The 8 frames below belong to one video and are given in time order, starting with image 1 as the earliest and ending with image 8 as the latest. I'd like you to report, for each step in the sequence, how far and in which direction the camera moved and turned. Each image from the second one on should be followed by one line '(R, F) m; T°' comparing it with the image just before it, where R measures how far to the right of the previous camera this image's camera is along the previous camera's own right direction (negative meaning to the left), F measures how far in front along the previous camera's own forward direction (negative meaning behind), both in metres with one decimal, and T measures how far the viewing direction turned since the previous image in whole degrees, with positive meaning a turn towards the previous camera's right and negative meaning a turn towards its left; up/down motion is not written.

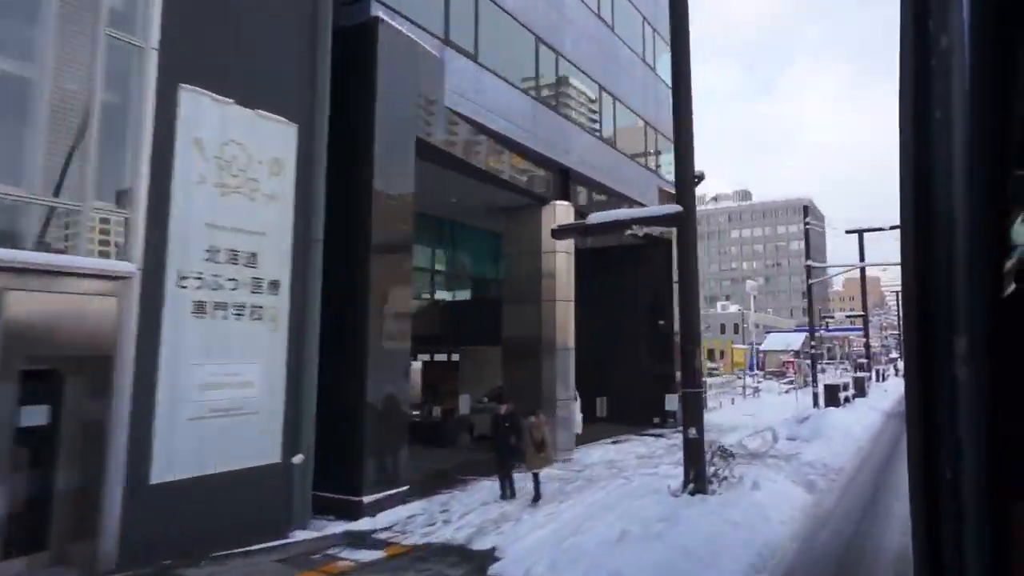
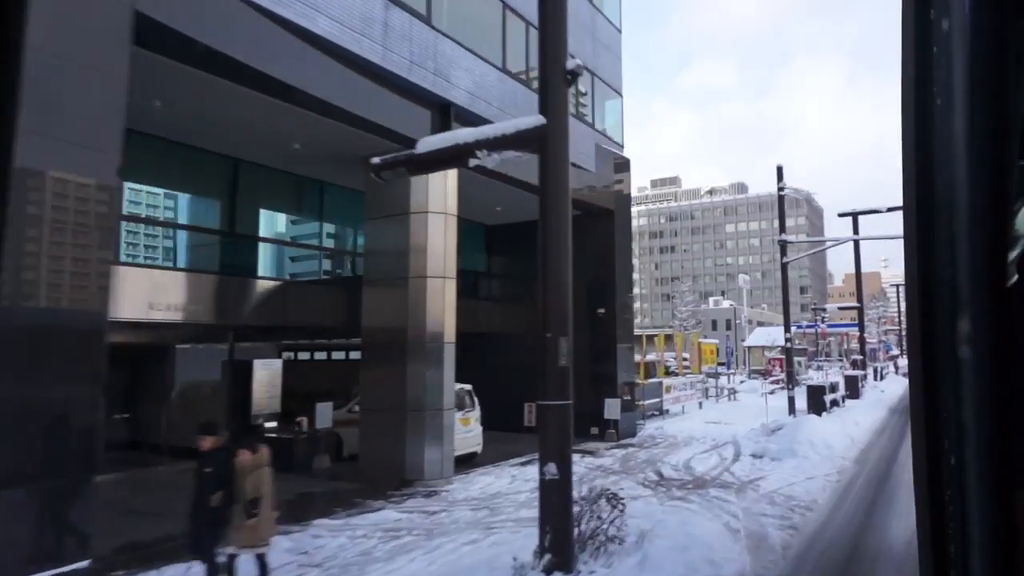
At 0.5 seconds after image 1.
(+2.1, +3.4) m; 0°
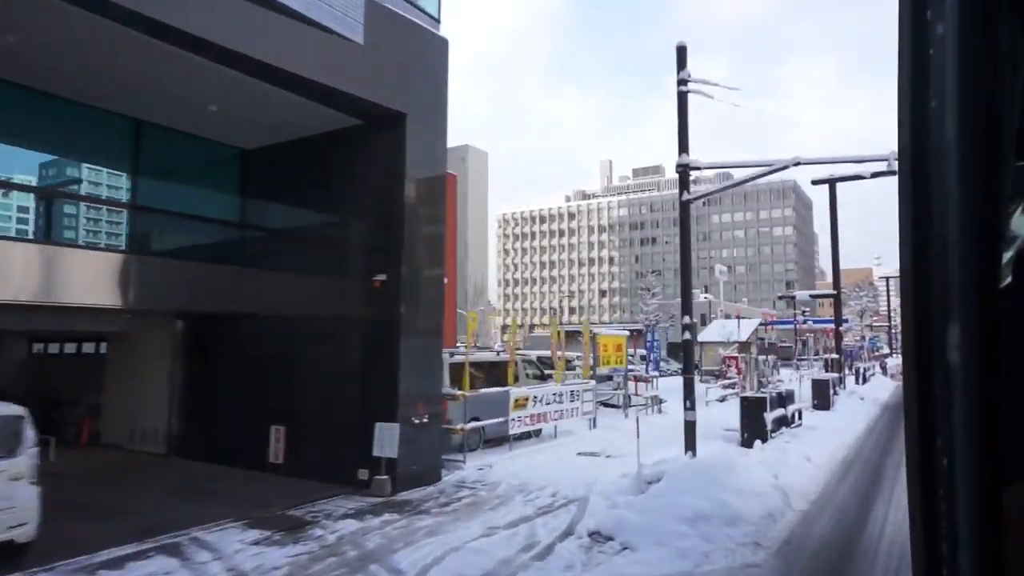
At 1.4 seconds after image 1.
(+3.5, +5.8) m; 0°
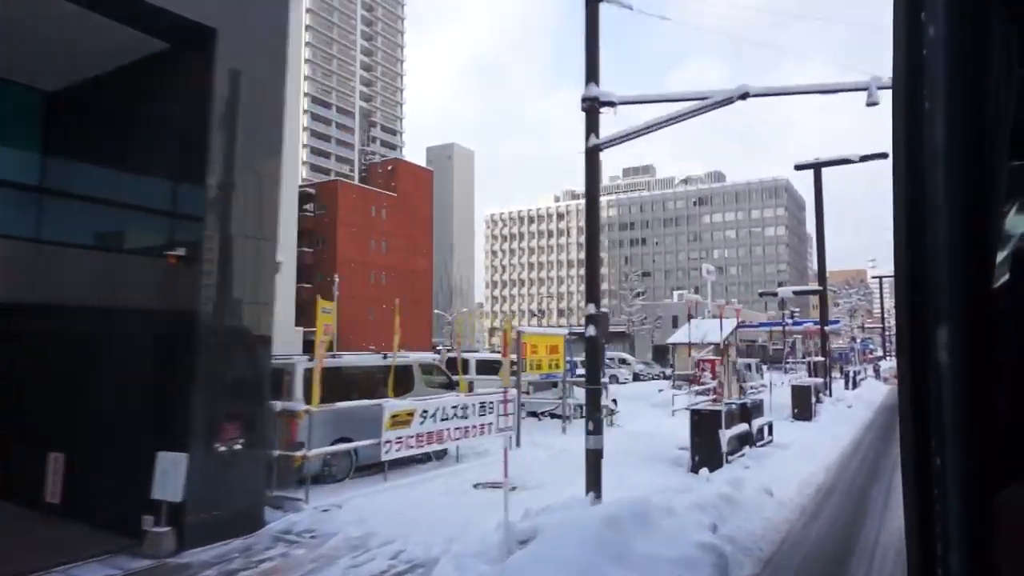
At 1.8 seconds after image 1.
(+1.4, +2.4) m; 0°
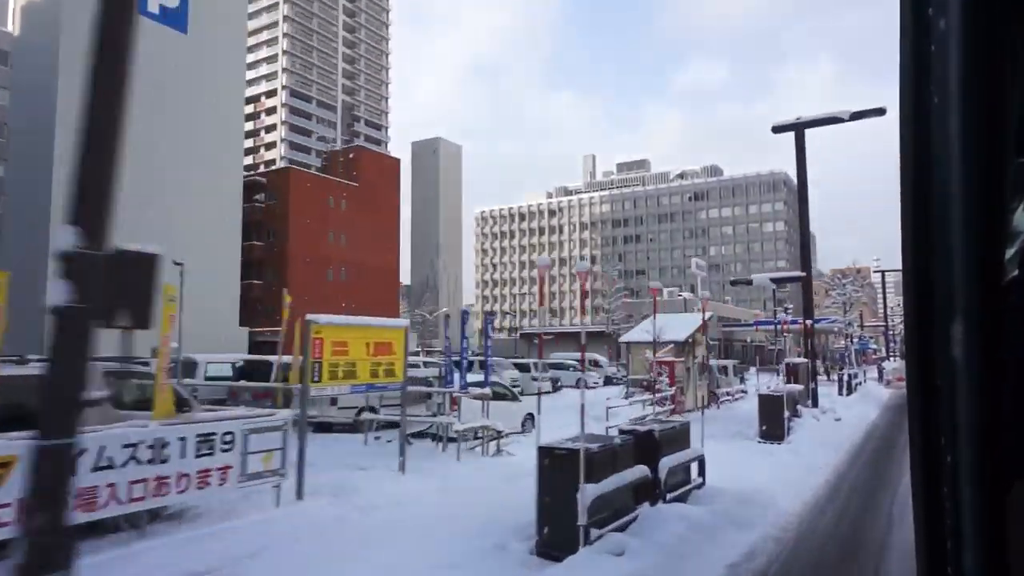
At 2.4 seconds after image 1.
(+2.2, +3.8) m; 0°
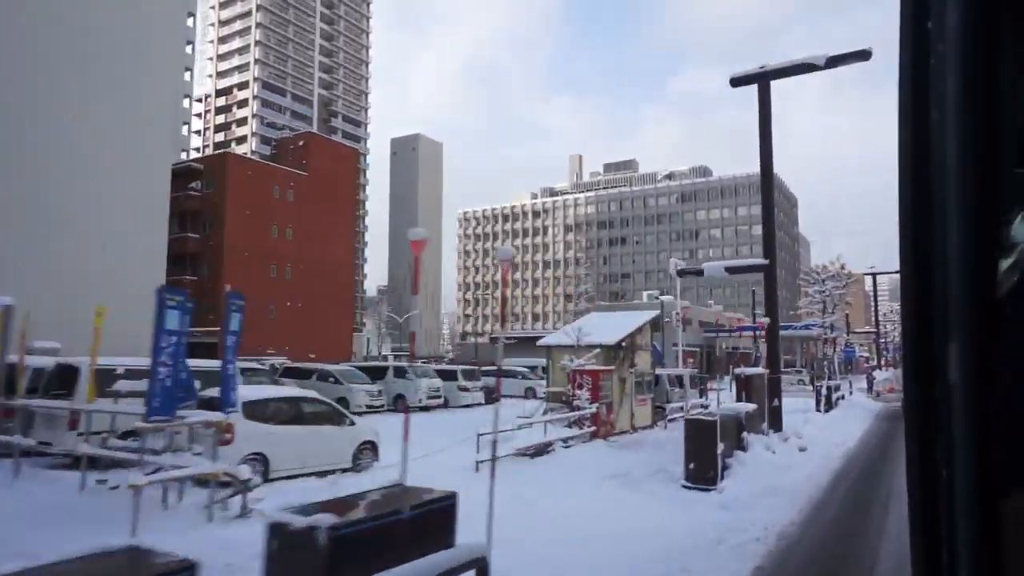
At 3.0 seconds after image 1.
(+2.2, +3.6) m; 0°
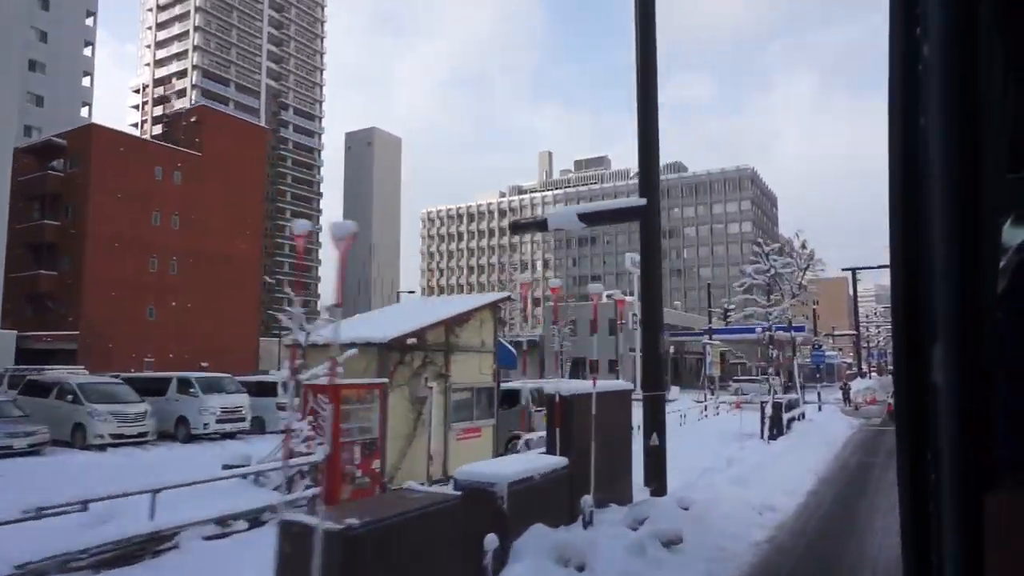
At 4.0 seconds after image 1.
(+3.3, +5.6) m; +1°
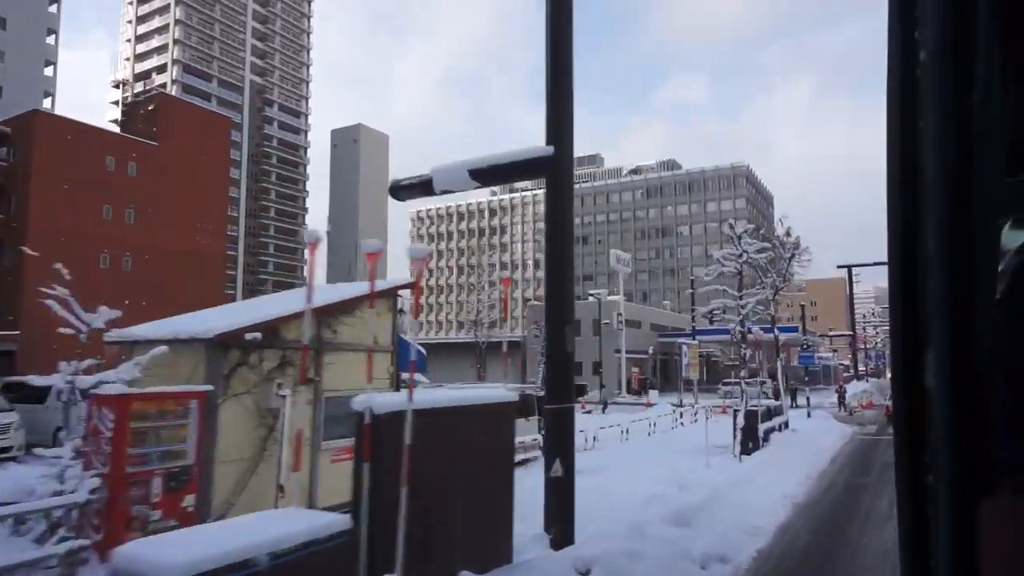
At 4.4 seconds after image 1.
(+1.2, +2.0) m; 0°
